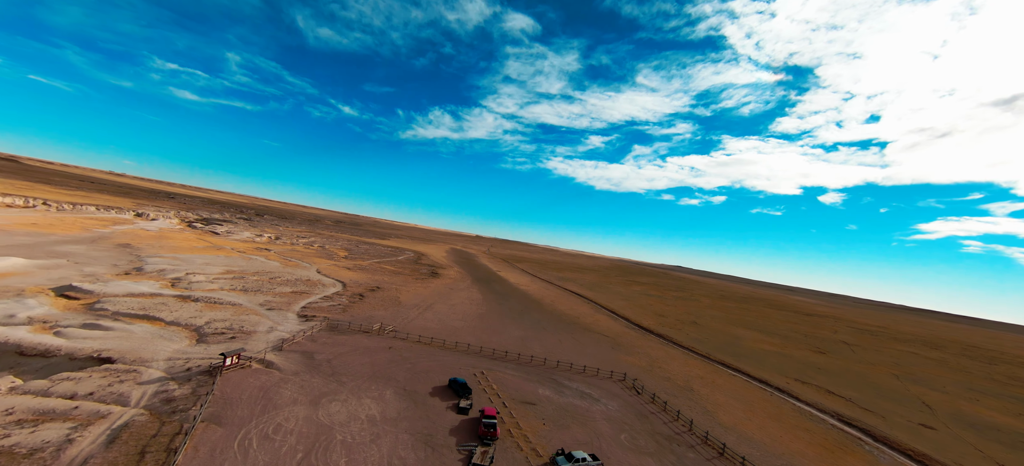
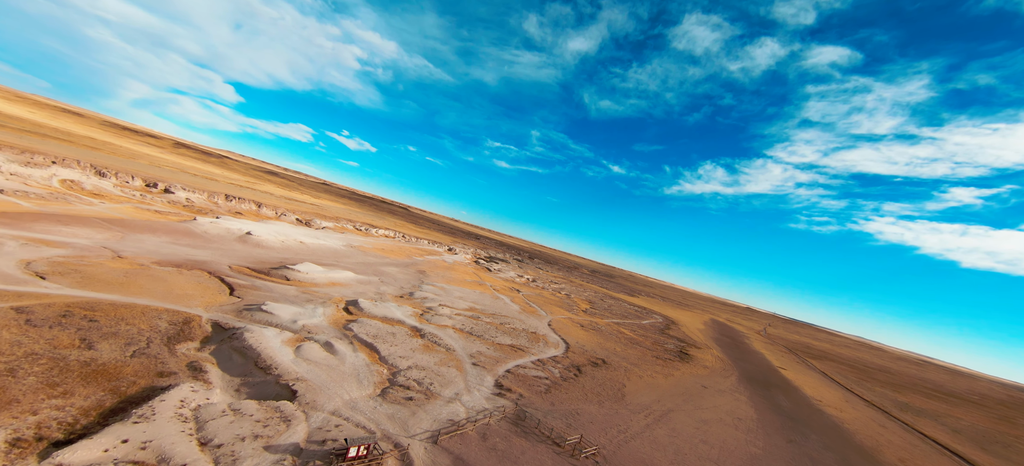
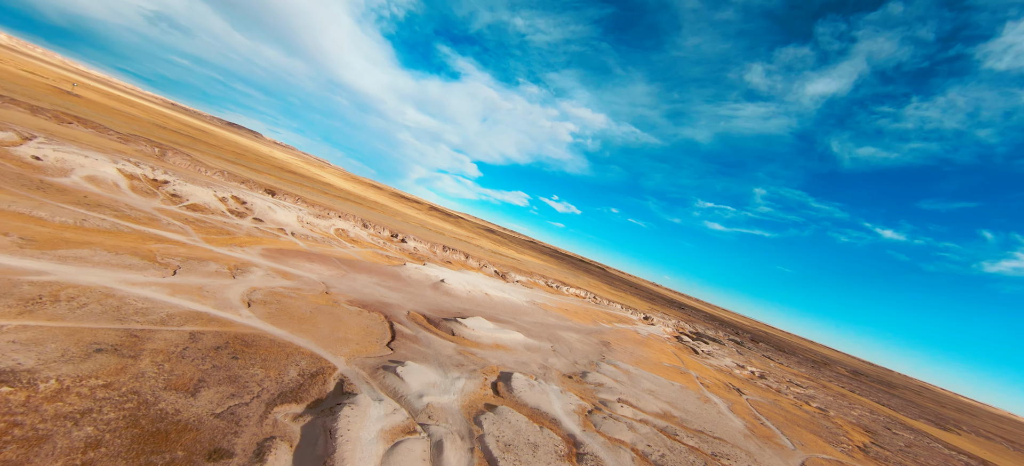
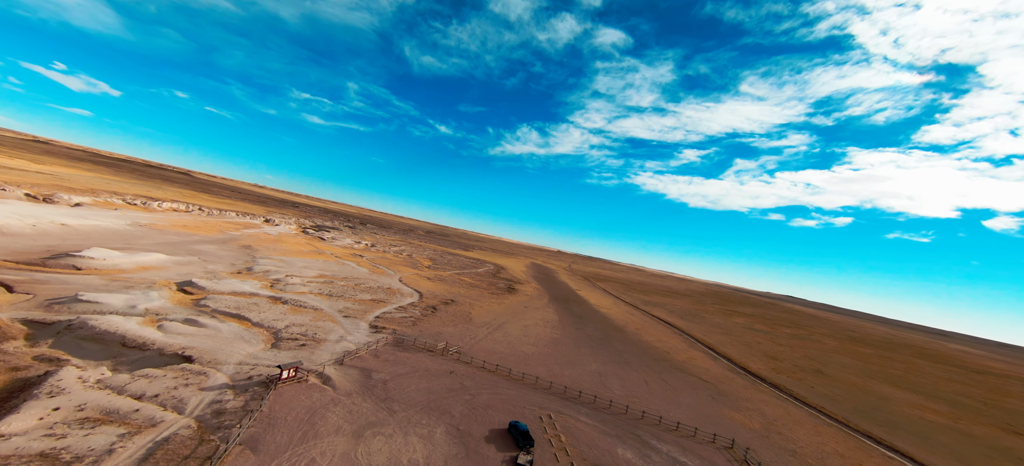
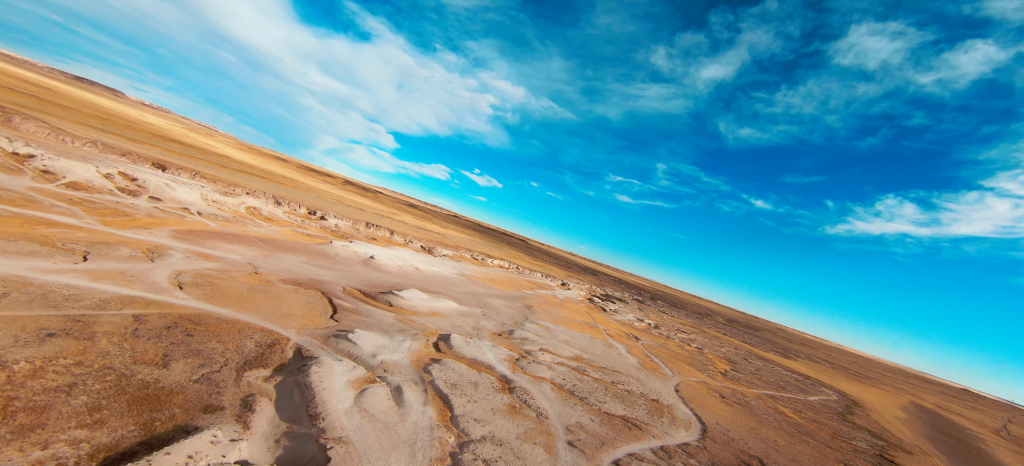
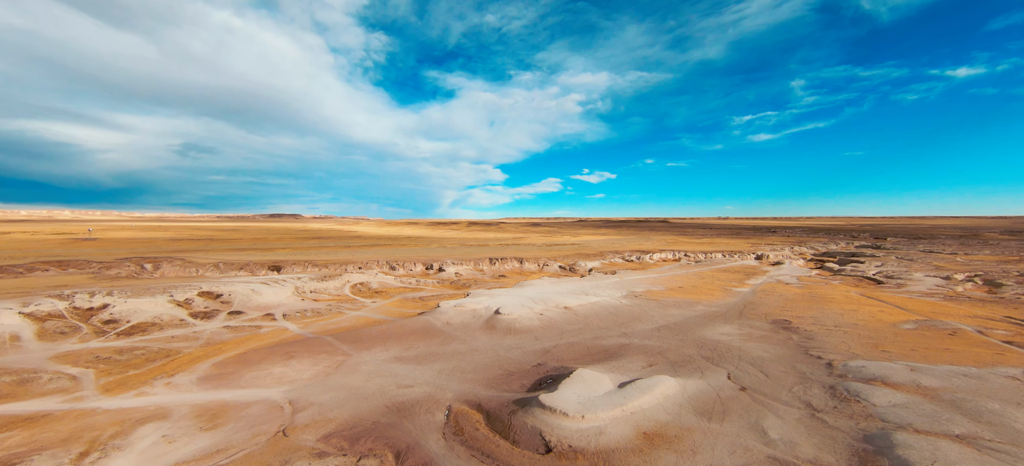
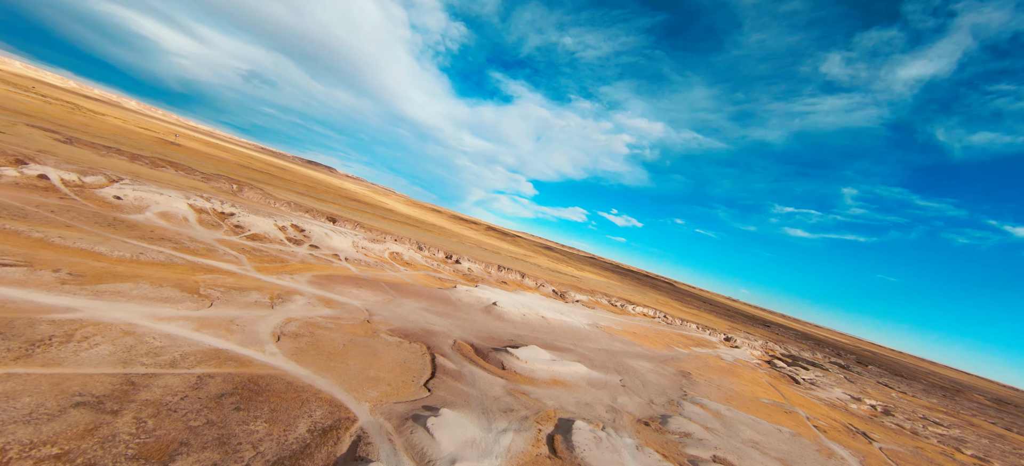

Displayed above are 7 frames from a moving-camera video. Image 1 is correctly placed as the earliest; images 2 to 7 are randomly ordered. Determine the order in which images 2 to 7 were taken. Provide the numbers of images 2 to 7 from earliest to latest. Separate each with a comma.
4, 2, 5, 3, 7, 6
